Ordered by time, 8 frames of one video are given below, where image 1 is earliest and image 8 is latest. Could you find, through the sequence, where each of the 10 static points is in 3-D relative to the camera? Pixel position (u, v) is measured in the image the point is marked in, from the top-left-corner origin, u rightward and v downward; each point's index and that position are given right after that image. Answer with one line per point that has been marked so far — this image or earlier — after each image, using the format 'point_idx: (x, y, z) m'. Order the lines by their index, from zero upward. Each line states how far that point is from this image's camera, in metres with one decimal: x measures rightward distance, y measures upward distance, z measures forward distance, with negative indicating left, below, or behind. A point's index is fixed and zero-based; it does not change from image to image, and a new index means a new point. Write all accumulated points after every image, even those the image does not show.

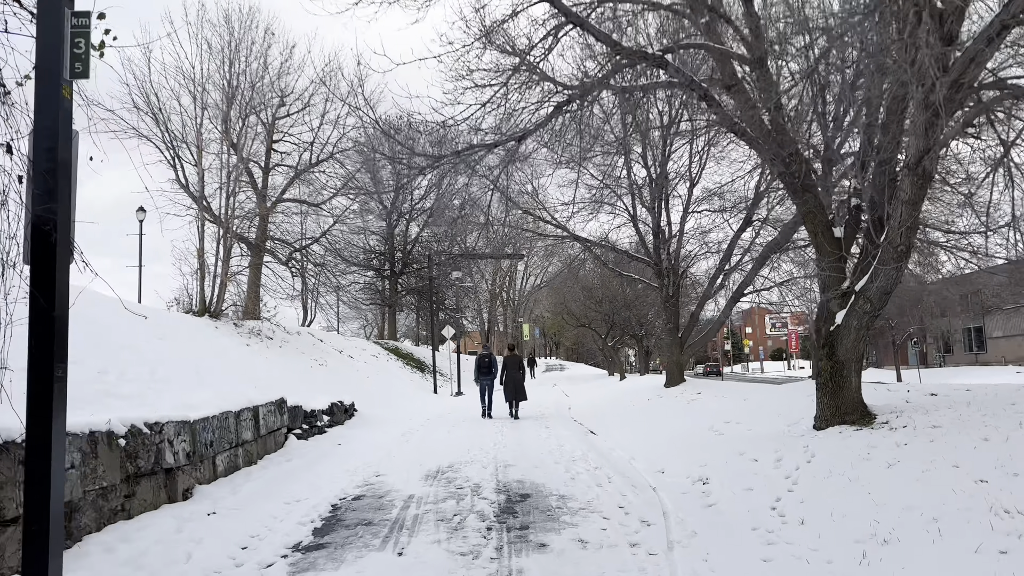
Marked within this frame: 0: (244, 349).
0: (-6.0, -1.4, +18.0) m
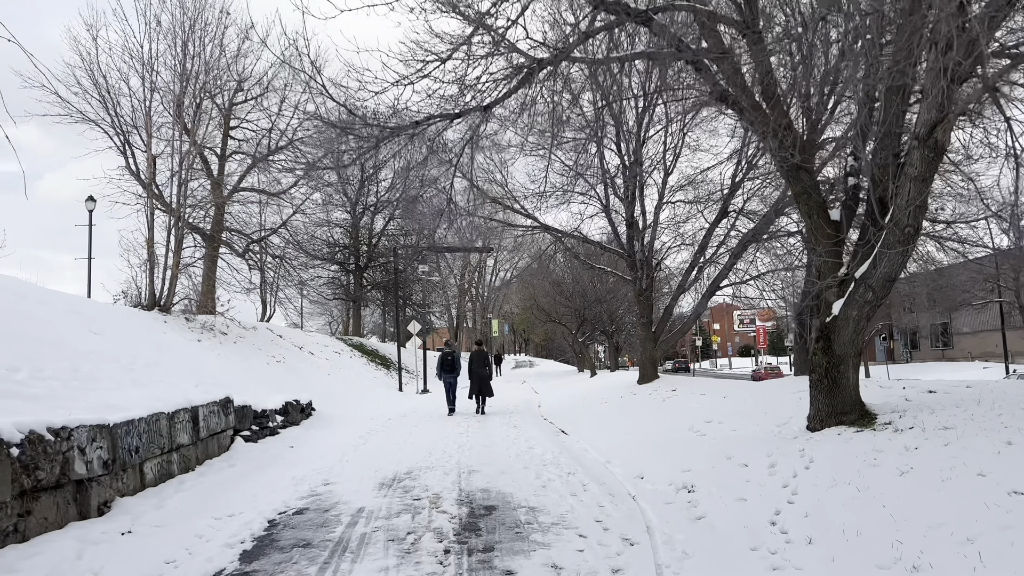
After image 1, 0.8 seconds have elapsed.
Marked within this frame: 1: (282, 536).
0: (-6.7, -1.2, +17.0) m
1: (-1.5, -1.7, +5.4) m
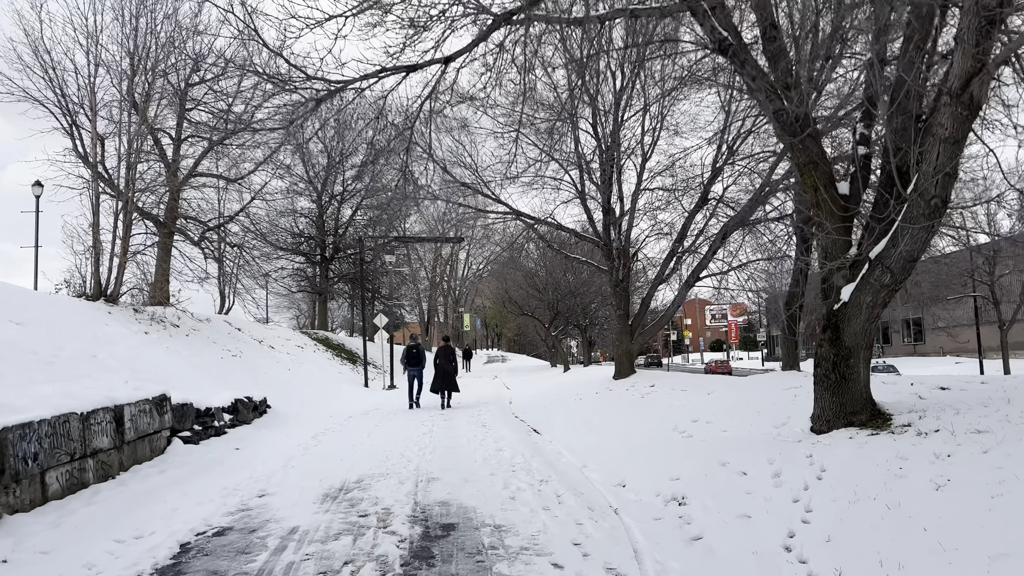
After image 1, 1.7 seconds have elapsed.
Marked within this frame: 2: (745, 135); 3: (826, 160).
0: (-7.3, -1.0, +15.8) m
1: (-1.8, -1.5, +4.4) m
2: (+4.5, +3.0, +15.8) m
3: (+2.5, +1.0, +6.3) m
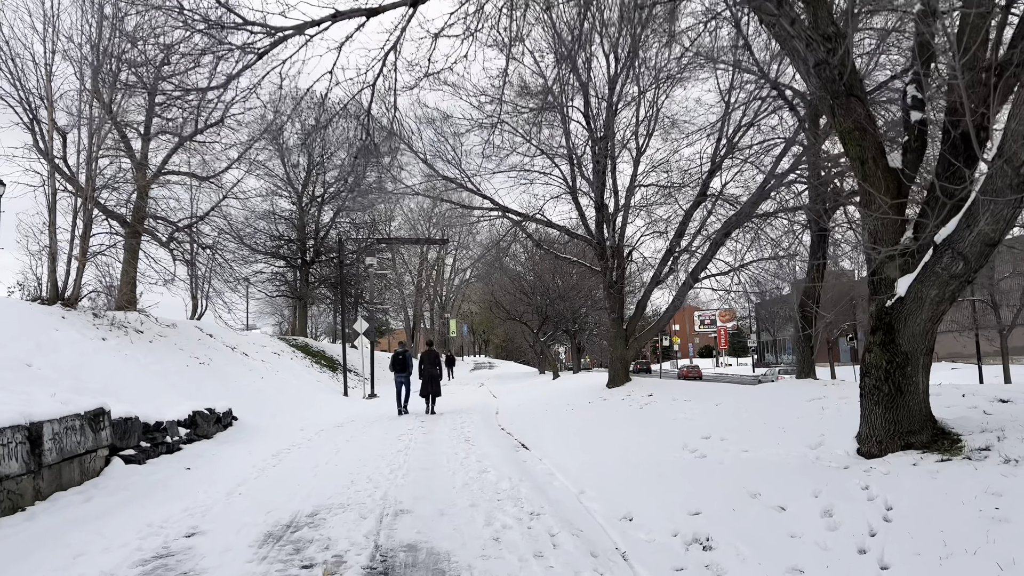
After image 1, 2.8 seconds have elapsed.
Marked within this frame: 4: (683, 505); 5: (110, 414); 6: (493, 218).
0: (-7.5, -1.0, +14.6) m
1: (-1.8, -1.5, +3.3) m
2: (+4.3, +2.9, +14.7) m
3: (+2.4, +1.0, +5.2) m
4: (+1.2, -1.5, +5.4) m
5: (-4.4, -1.4, +8.9) m
6: (-0.4, +1.4, +15.6) m
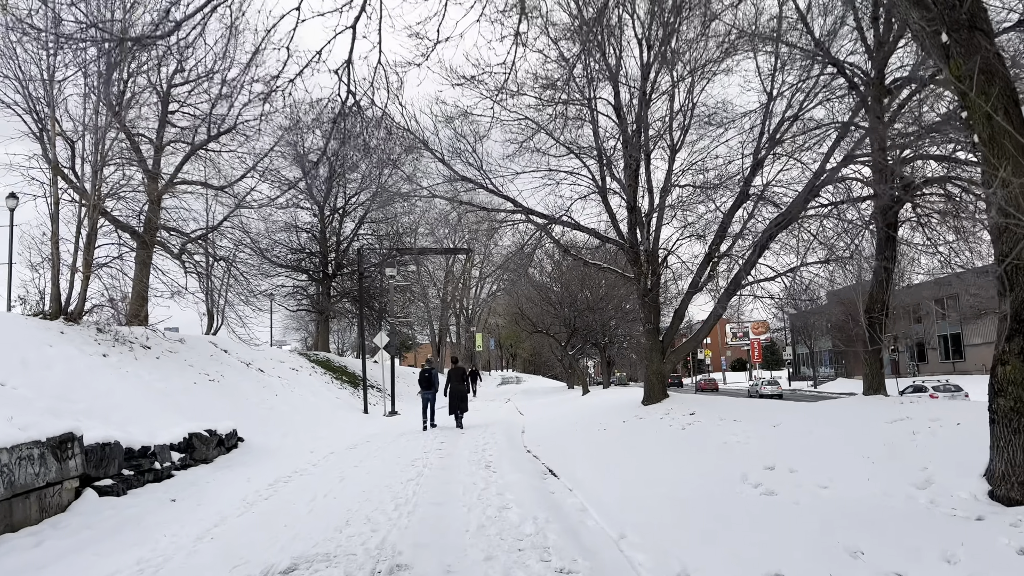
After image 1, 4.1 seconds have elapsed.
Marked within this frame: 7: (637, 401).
0: (-7.1, -1.2, +13.7) m
1: (-1.8, -1.4, +2.2) m
2: (+4.7, +2.8, +13.5) m
3: (+2.5, +1.1, +4.0) m
4: (+1.3, -1.4, +4.2) m
5: (-4.2, -1.5, +7.9) m
6: (+0.1, +1.2, +14.5) m
7: (+2.4, -2.2, +15.3) m
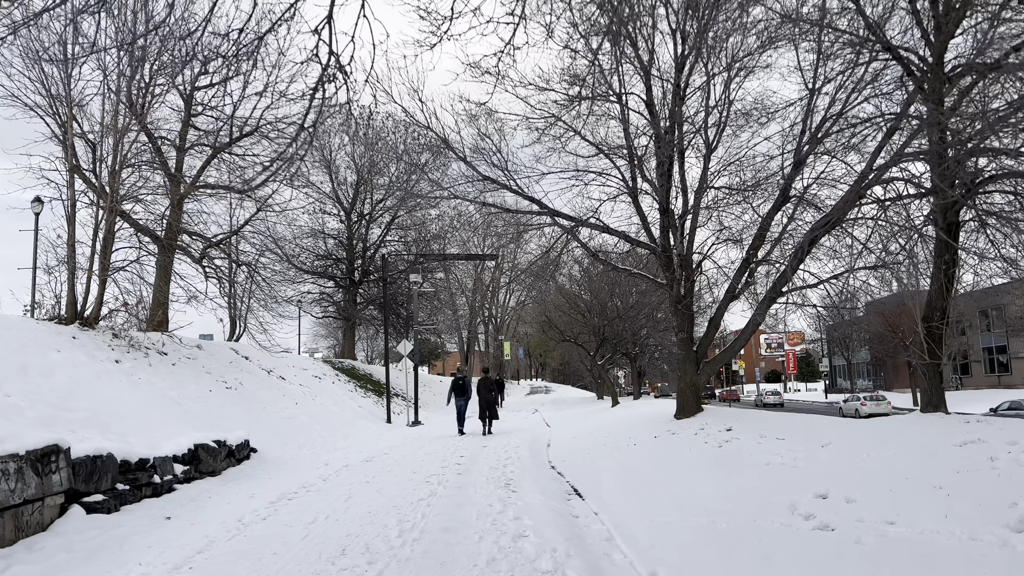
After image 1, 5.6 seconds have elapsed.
0: (-6.7, -1.3, +13.2) m
1: (-1.8, -1.4, +1.5) m
2: (+5.1, +2.7, +12.6) m
3: (+2.5, +1.1, +3.3) m
4: (+1.3, -1.4, +3.5) m
5: (-4.0, -1.5, +7.3) m
6: (+0.5, +1.1, +13.8) m
7: (+2.8, -2.3, +14.5) m
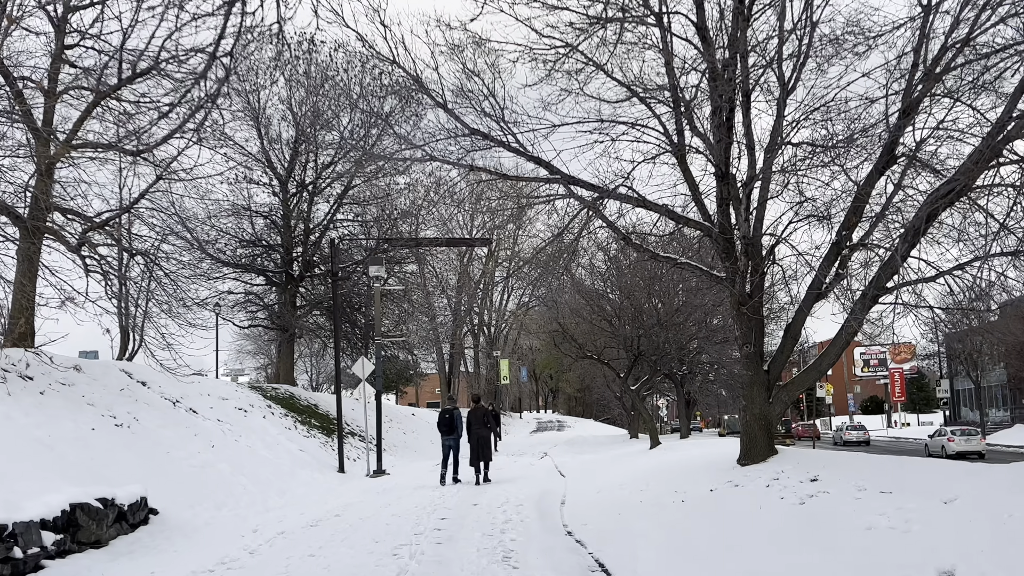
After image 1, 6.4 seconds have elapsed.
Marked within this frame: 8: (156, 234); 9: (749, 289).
0: (-6.7, -1.3, +9.2) m
1: (-1.6, -1.0, -2.4) m
2: (+5.1, +2.8, +9.0) m
3: (+2.7, +1.4, -0.5) m
4: (+1.5, -1.1, -0.4) m
5: (-3.9, -1.3, +3.4) m
6: (+0.5, +1.1, +10.0) m
7: (+2.8, -2.3, +10.6) m
8: (-4.5, +0.7, +10.2) m
9: (+2.9, 0.0, +9.7) m
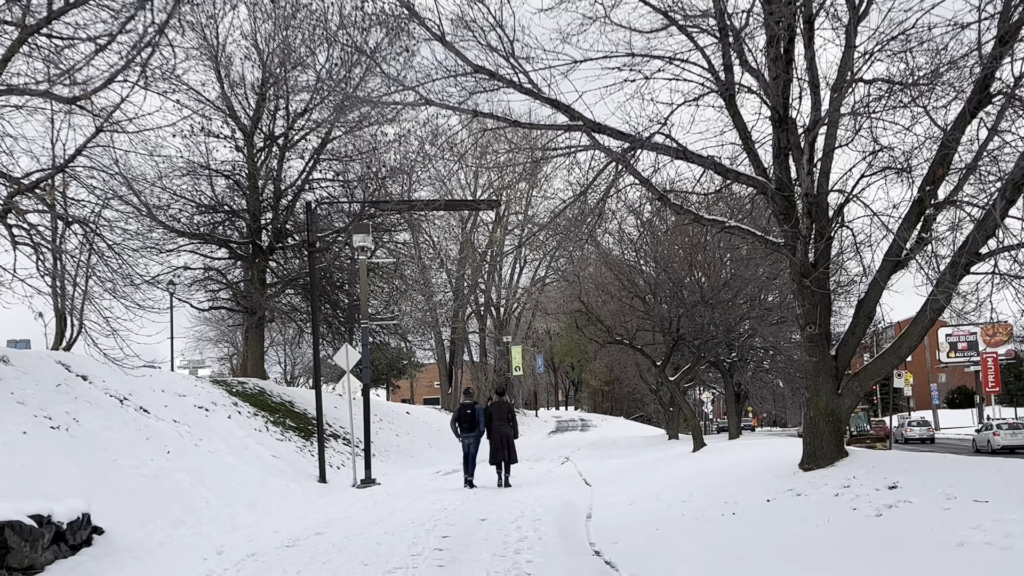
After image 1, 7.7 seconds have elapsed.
0: (-6.5, -1.0, +7.5) m
1: (-1.5, -0.8, -4.1) m
2: (+5.2, +3.1, +7.3) m
3: (+2.8, +1.7, -2.2) m
4: (+1.6, -0.8, -2.1) m
5: (-3.8, -1.0, +1.7) m
6: (+0.6, +1.4, +8.3) m
7: (+2.9, -2.0, +8.9) m
8: (-4.4, +0.9, +8.5) m
9: (+3.0, +0.3, +8.0) m
